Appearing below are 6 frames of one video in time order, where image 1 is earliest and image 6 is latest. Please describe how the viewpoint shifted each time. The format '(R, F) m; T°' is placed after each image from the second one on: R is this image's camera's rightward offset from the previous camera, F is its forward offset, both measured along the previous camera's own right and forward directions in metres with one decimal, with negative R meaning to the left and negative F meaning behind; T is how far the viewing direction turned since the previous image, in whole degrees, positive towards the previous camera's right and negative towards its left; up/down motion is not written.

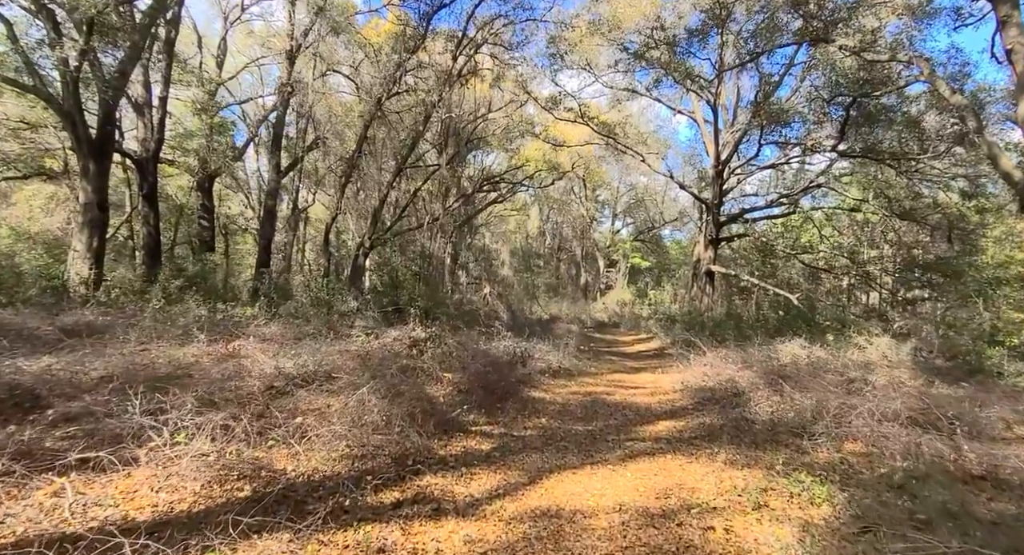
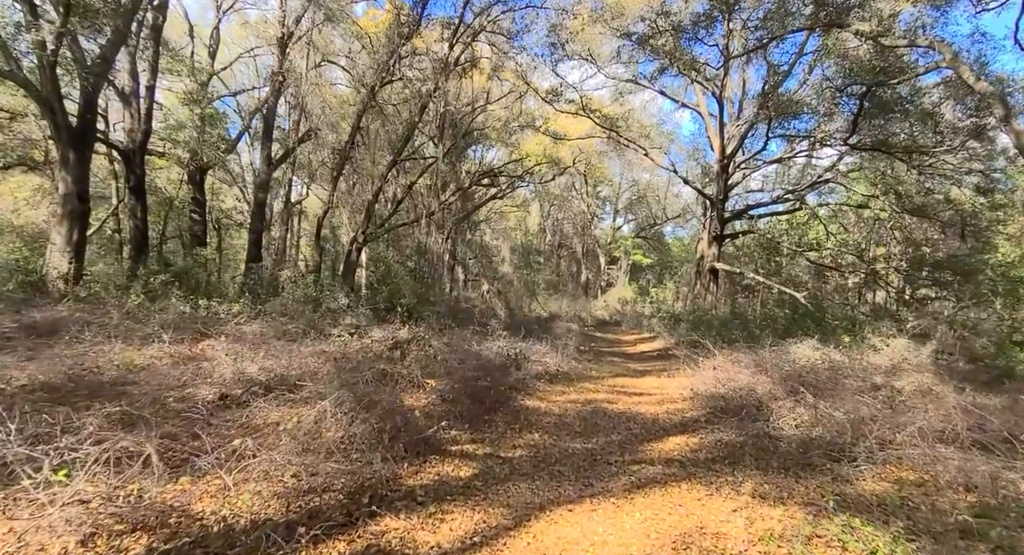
(+0.1, +0.4) m; 0°
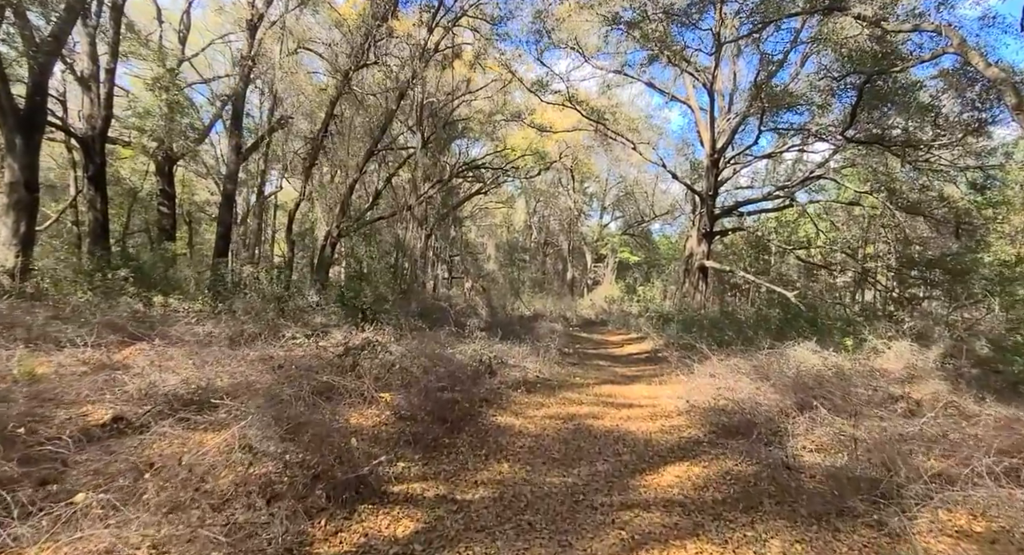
(+0.1, +0.5) m; +1°
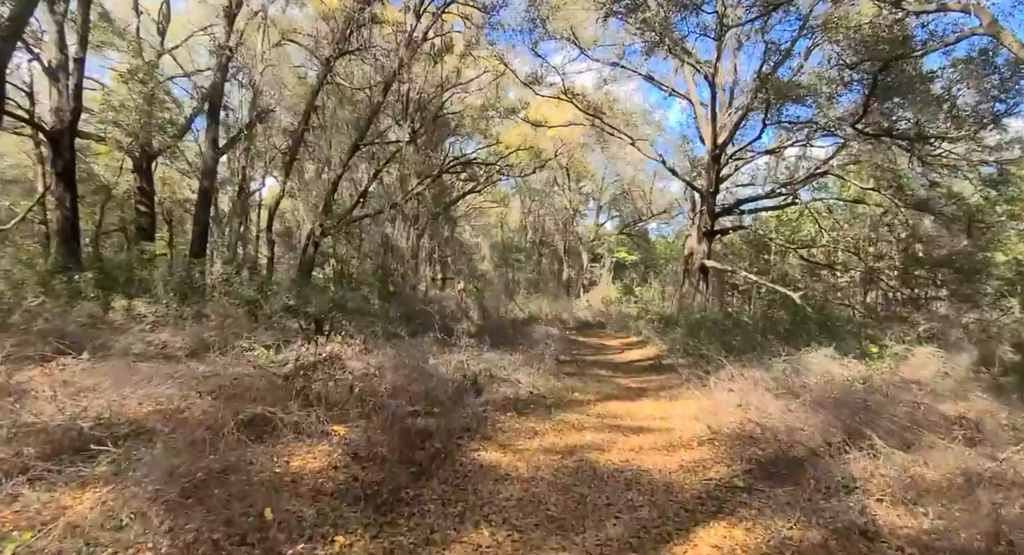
(0.0, +0.6) m; +1°
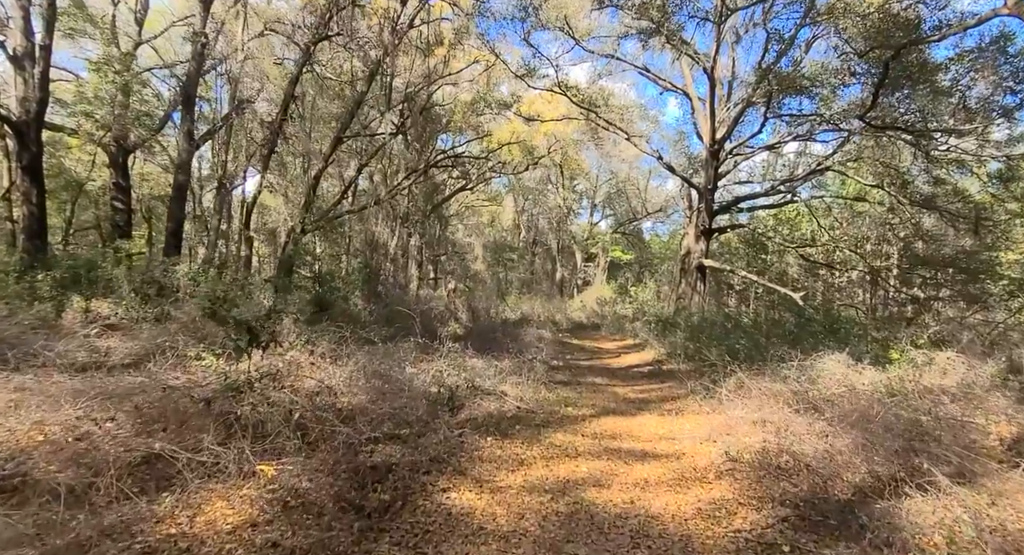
(+0.1, +0.5) m; +1°
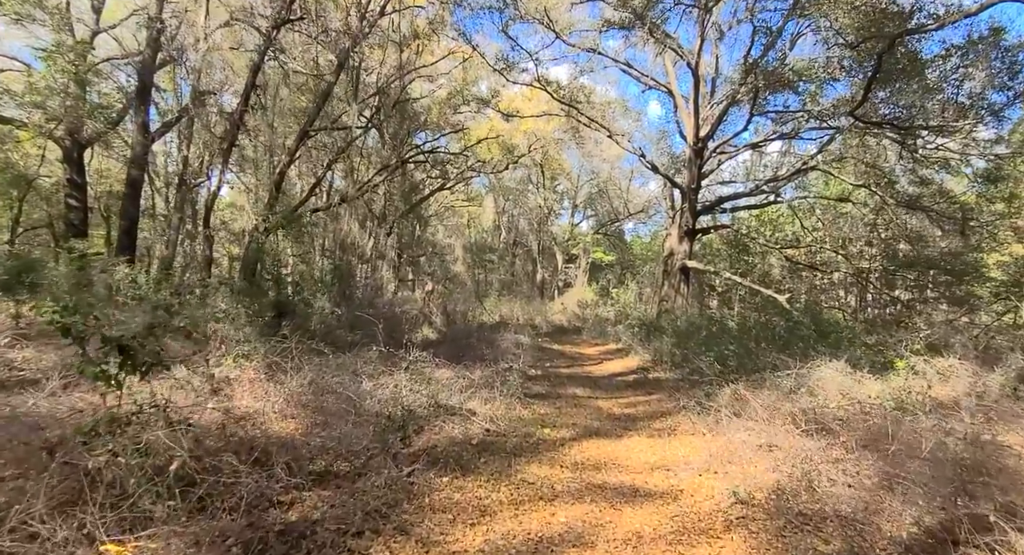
(+0.1, +0.5) m; +2°
